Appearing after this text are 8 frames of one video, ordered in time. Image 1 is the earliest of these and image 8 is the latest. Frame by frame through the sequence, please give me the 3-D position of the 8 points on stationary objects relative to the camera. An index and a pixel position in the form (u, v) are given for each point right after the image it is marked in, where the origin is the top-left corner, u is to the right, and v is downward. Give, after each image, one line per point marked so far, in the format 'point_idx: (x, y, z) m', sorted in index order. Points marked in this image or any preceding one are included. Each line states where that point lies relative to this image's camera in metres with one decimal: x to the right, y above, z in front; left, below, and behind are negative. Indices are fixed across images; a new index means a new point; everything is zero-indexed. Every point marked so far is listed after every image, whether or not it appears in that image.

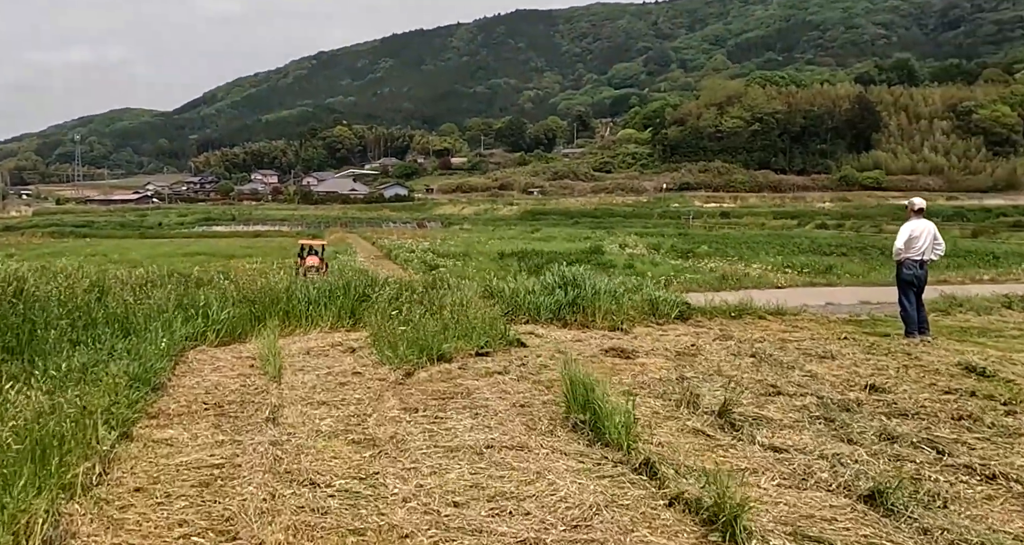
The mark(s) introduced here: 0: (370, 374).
0: (-1.3, -0.9, +7.7) m
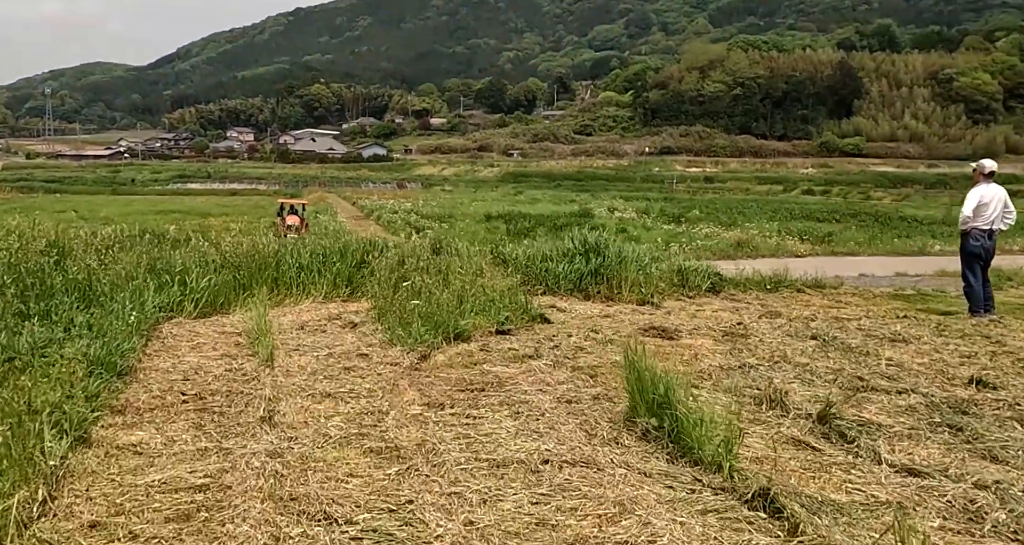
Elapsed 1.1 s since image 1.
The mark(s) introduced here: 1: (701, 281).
0: (-1.0, -0.6, +6.6) m
1: (+2.2, -0.1, +10.3) m
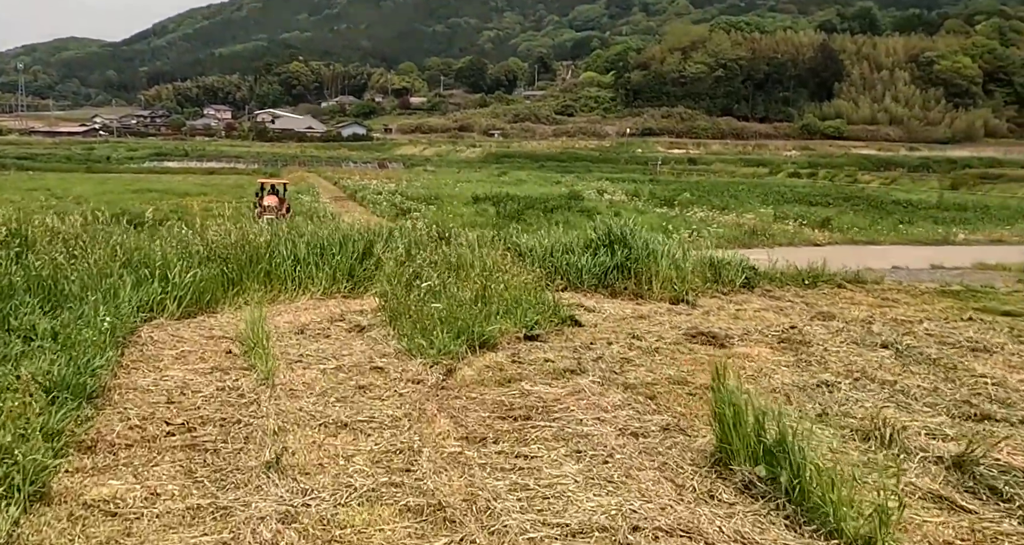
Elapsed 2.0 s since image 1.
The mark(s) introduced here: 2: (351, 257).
0: (-0.8, -0.6, +5.6) m
1: (+2.4, 0.0, +9.4) m
2: (-1.6, +0.1, +8.5) m
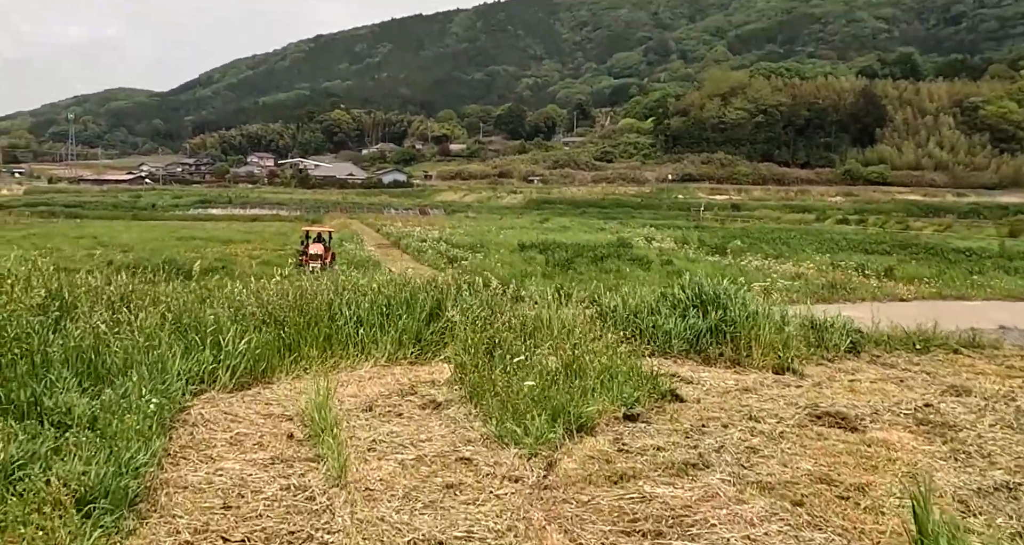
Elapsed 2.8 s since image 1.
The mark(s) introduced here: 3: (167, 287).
0: (-0.1, -1.1, +4.8) m
1: (+3.2, -0.7, +8.4) m
2: (-0.8, -0.4, +7.8) m
3: (-3.4, -0.1, +8.5) m
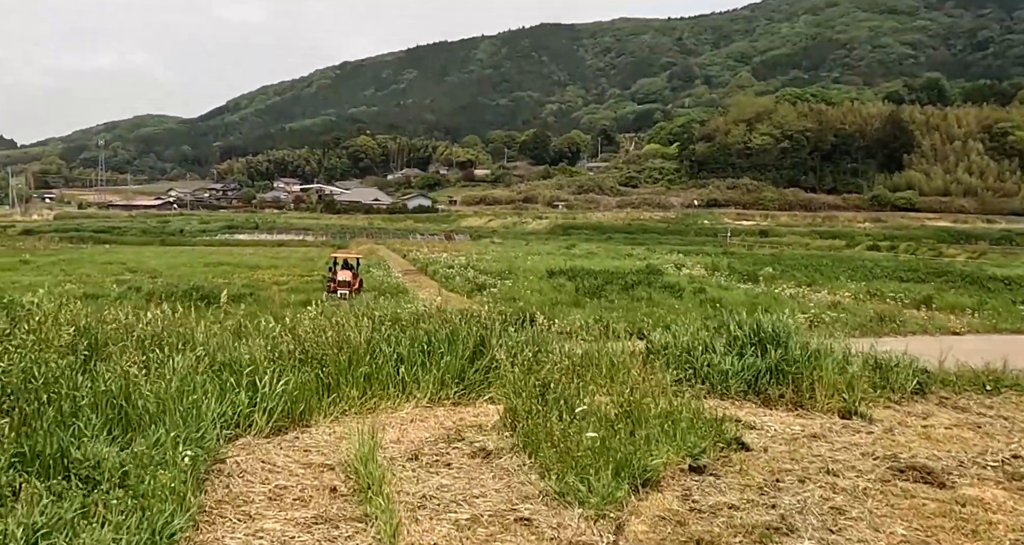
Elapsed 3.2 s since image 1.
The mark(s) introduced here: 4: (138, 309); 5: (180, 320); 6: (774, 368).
0: (+0.2, -1.3, +4.4) m
1: (+3.6, -1.0, +7.9) m
2: (-0.4, -0.7, +7.4) m
3: (-2.9, -0.5, +8.2) m
4: (-3.8, -0.4, +8.7) m
5: (-3.0, -0.4, +7.9) m
6: (+2.3, -0.8, +7.6) m
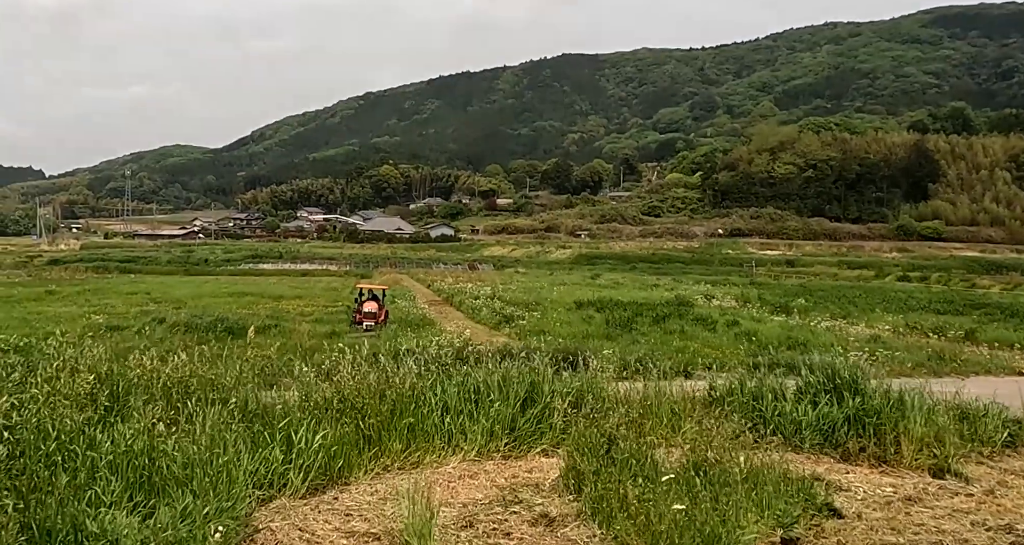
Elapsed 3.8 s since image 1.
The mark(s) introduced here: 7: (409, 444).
0: (+0.5, -1.5, +3.7) m
1: (+4.0, -1.3, +7.2) m
2: (0.0, -1.0, +6.8) m
3: (-2.5, -0.8, +7.6) m
4: (-3.3, -0.7, +8.2) m
5: (-2.6, -0.8, +7.3) m
6: (+2.7, -1.2, +6.9) m
7: (-0.7, -1.2, +6.2) m
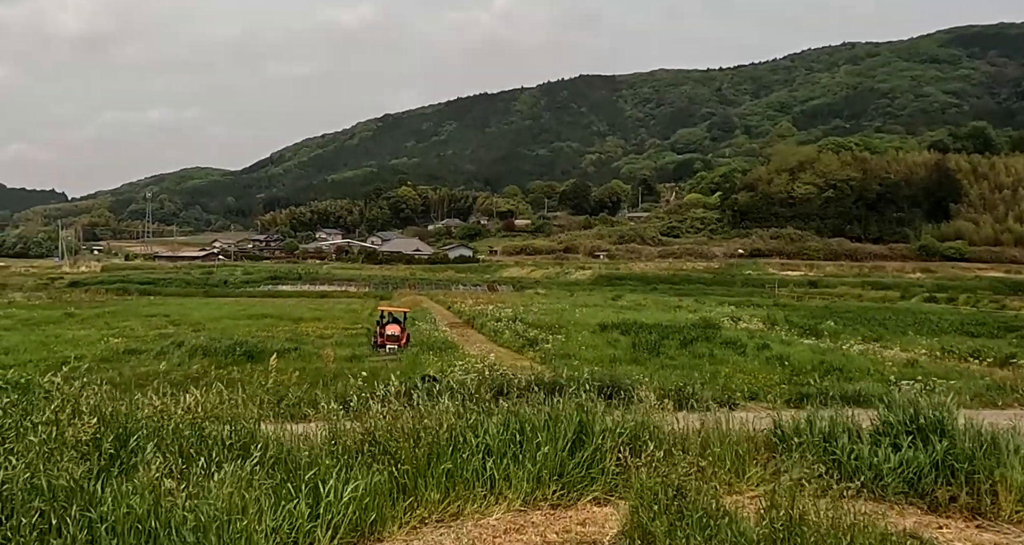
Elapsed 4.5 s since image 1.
0: (+0.8, -1.6, +3.1) m
1: (+4.4, -1.5, +6.5) m
2: (+0.3, -1.2, +6.1) m
3: (-2.1, -1.0, +7.0) m
4: (-2.9, -1.0, +7.6) m
5: (-2.2, -1.0, +6.7) m
6: (+3.1, -1.4, +6.2) m
7: (-0.4, -1.4, +5.6) m
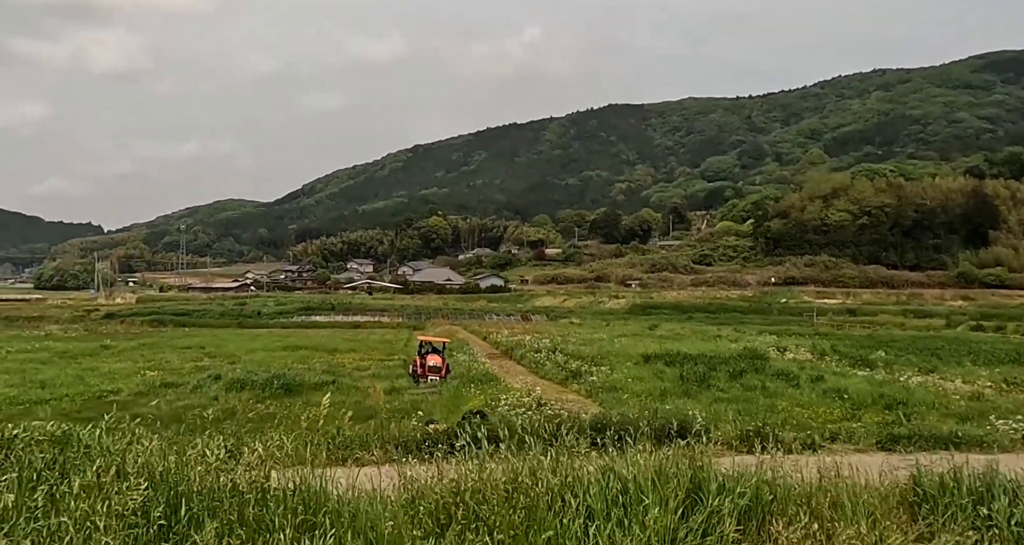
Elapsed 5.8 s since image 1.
0: (+1.3, -1.7, +2.2) m
1: (+5.0, -1.7, +5.5) m
2: (+1.0, -1.4, +5.3) m
3: (-1.5, -1.3, +6.2) m
4: (-2.2, -1.2, +6.9) m
5: (-1.6, -1.2, +6.0) m
6: (+3.7, -1.6, +5.3) m
7: (+0.2, -1.6, +4.7) m
